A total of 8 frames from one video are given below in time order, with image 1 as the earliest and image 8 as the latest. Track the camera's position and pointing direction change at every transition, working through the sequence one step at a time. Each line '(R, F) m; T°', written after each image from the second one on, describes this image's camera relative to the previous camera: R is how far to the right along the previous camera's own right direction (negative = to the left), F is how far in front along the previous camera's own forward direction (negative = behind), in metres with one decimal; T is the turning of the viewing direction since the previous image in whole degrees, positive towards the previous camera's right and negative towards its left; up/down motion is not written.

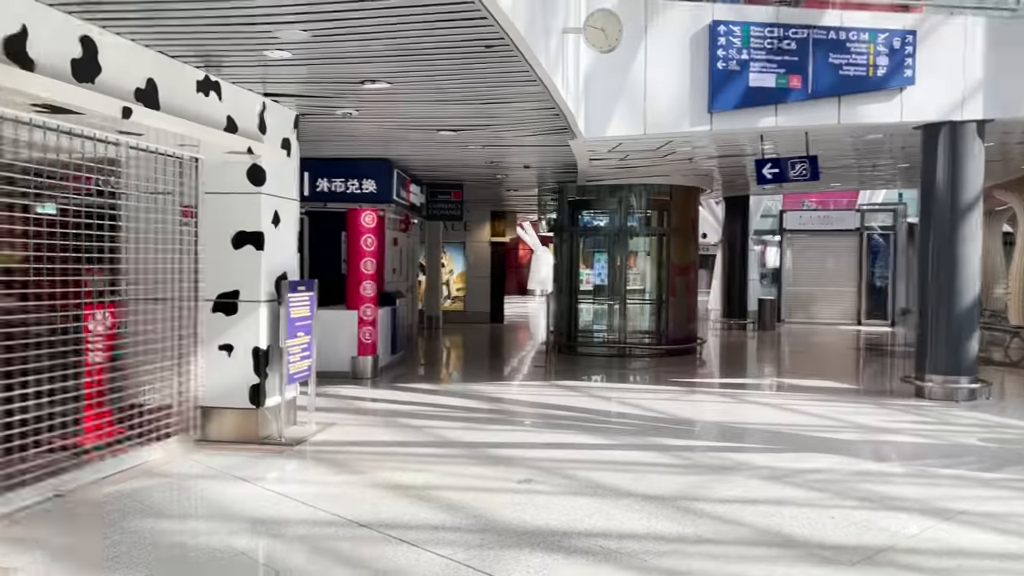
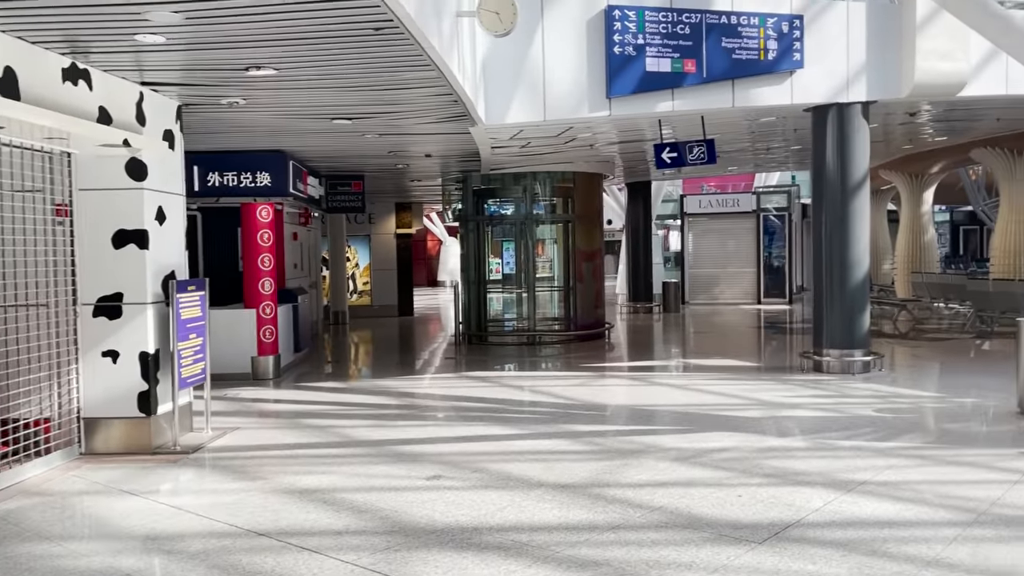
(+0.1, +0.2) m; +6°
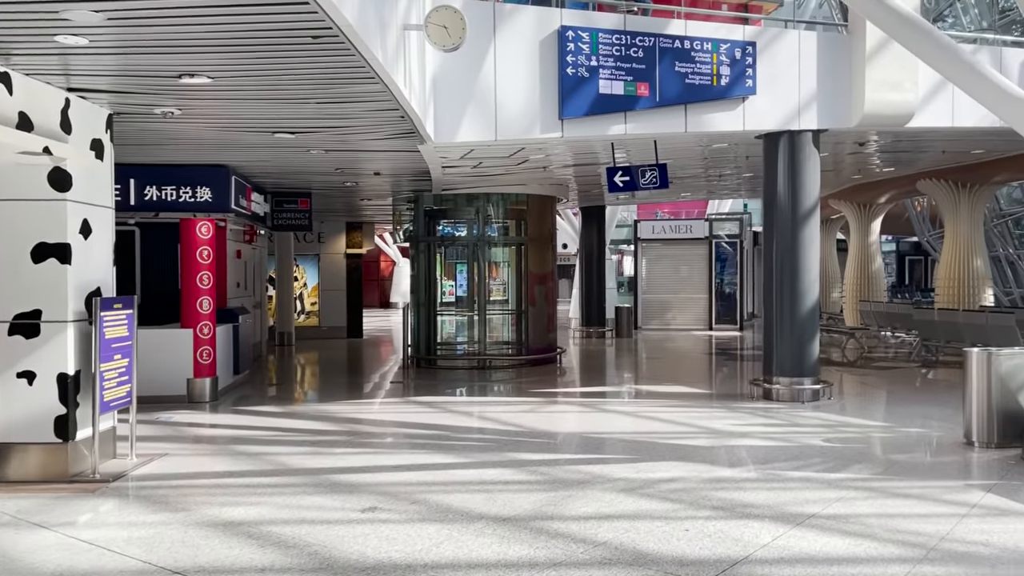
(+0.1, +0.2) m; +3°
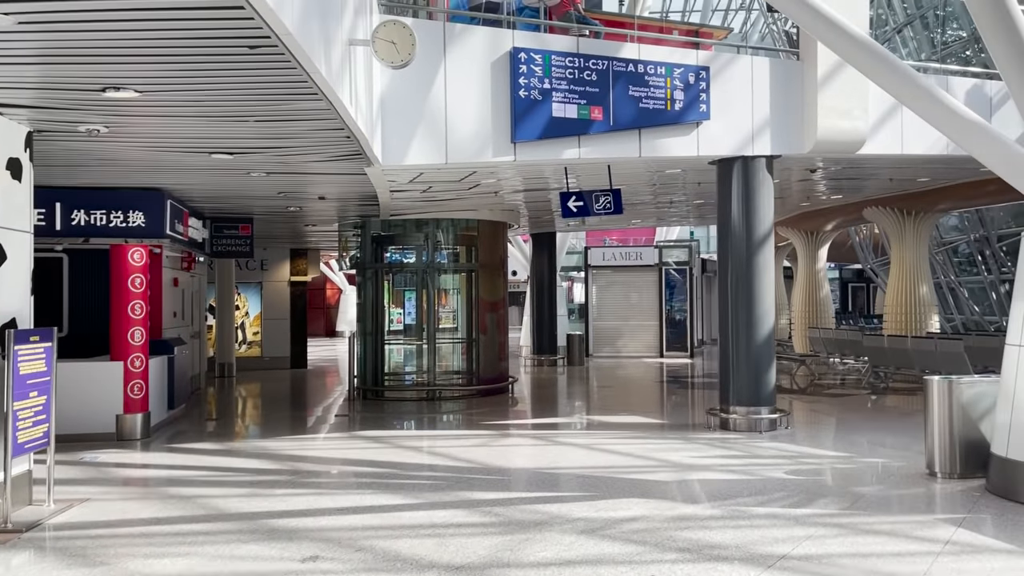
(0.0, +0.4) m; +4°
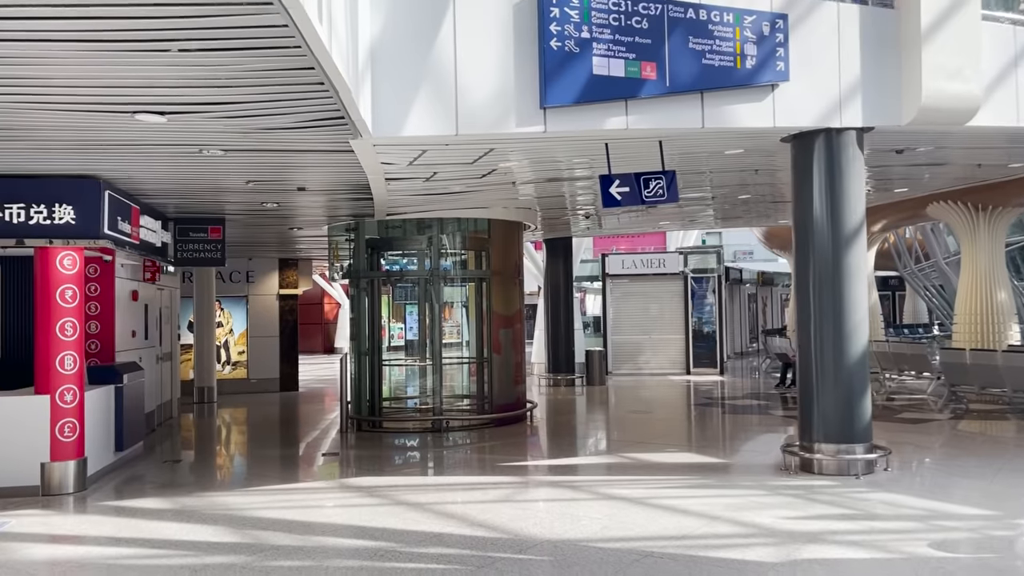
(-0.3, +2.2) m; 0°
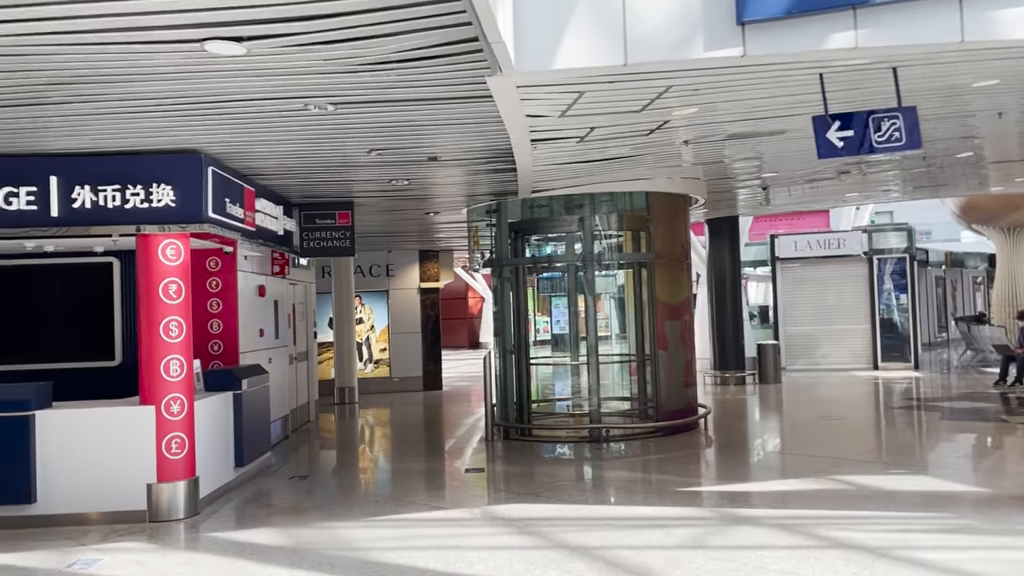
(-0.3, +1.7) m; -10°
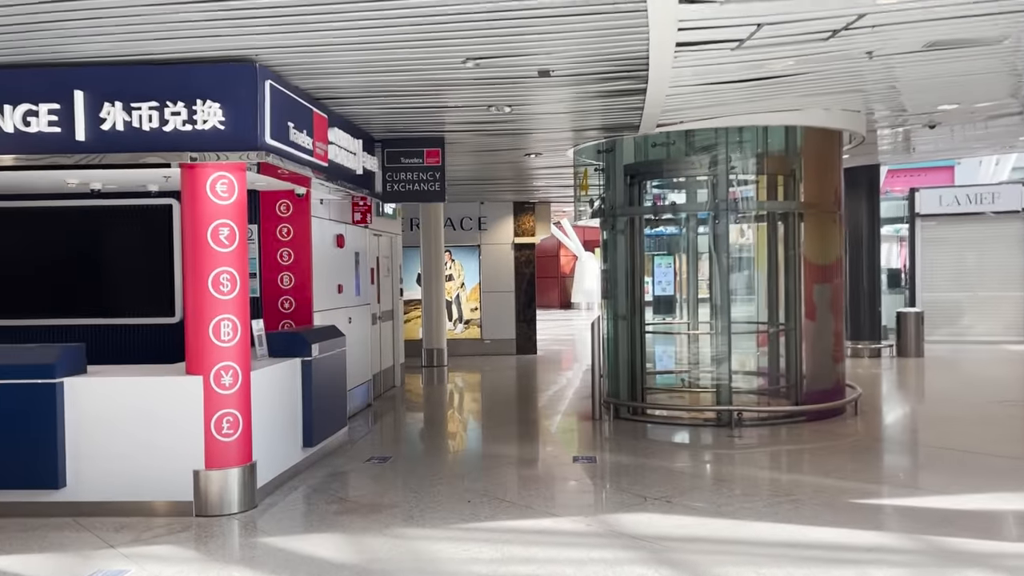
(-0.3, +1.6) m; -6°
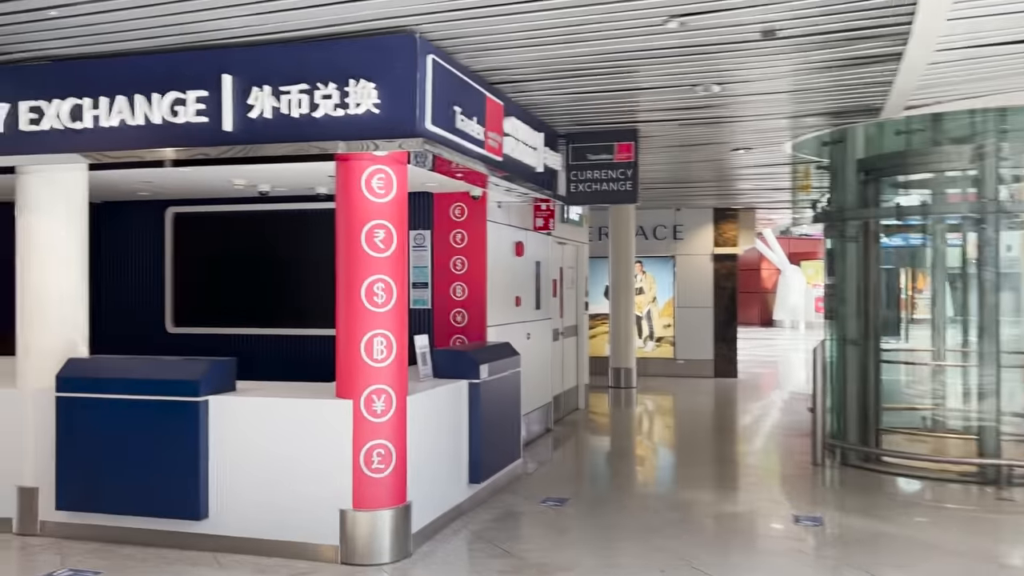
(-0.1, +1.1) m; -13°
